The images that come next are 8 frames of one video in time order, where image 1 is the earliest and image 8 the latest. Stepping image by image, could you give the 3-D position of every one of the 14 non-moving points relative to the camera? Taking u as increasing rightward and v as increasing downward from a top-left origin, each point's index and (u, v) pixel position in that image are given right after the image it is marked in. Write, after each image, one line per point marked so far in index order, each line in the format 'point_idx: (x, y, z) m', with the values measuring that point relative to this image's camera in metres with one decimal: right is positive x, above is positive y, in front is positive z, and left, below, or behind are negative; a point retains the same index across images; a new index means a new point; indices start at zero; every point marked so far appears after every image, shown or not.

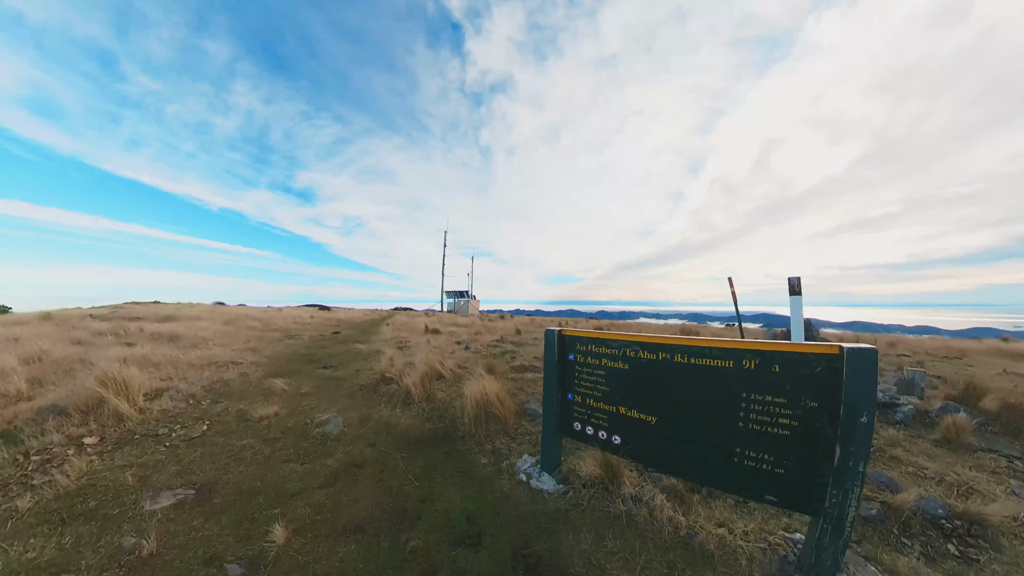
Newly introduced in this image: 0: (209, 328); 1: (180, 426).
0: (-23.1, -3.3, +17.4) m
1: (-6.9, -2.9, +4.9) m
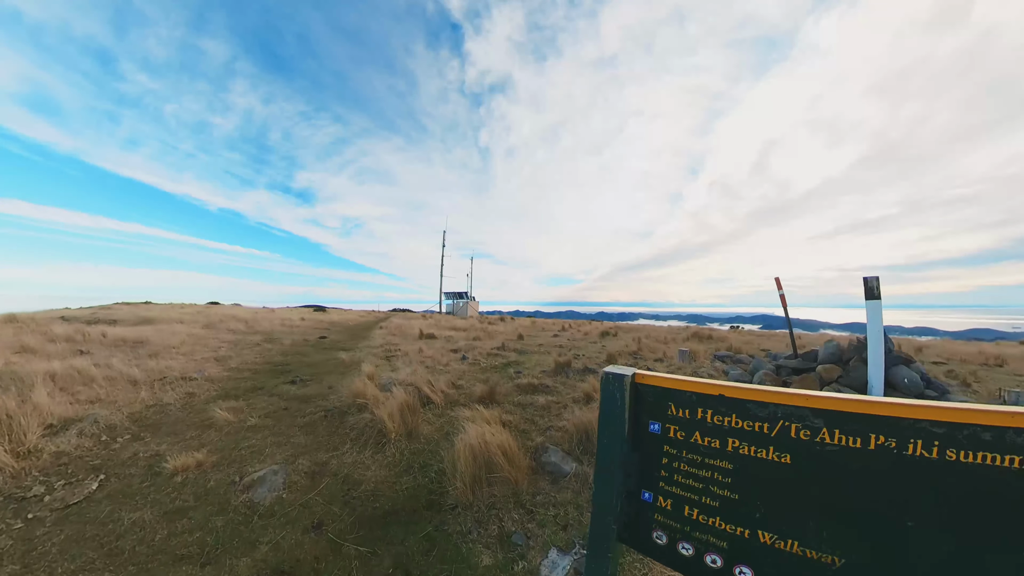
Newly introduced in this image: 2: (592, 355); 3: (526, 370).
0: (-22.9, -3.3, +16.0) m
1: (-6.7, -2.9, +3.6) m
2: (+4.0, -3.3, +11.5) m
3: (+0.6, -3.1, +8.9) m
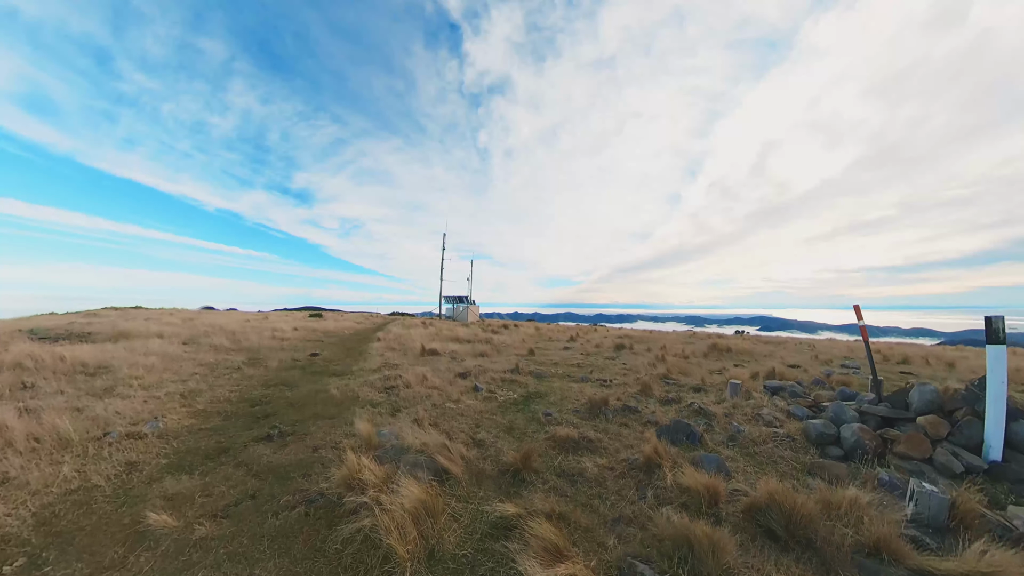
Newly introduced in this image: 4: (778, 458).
0: (-22.3, -4.1, +14.6) m
1: (-6.0, -3.7, +2.2) m
2: (+4.7, -4.1, +10.3) m
3: (+1.3, -3.9, +7.7) m
4: (+6.1, -4.0, +5.4) m
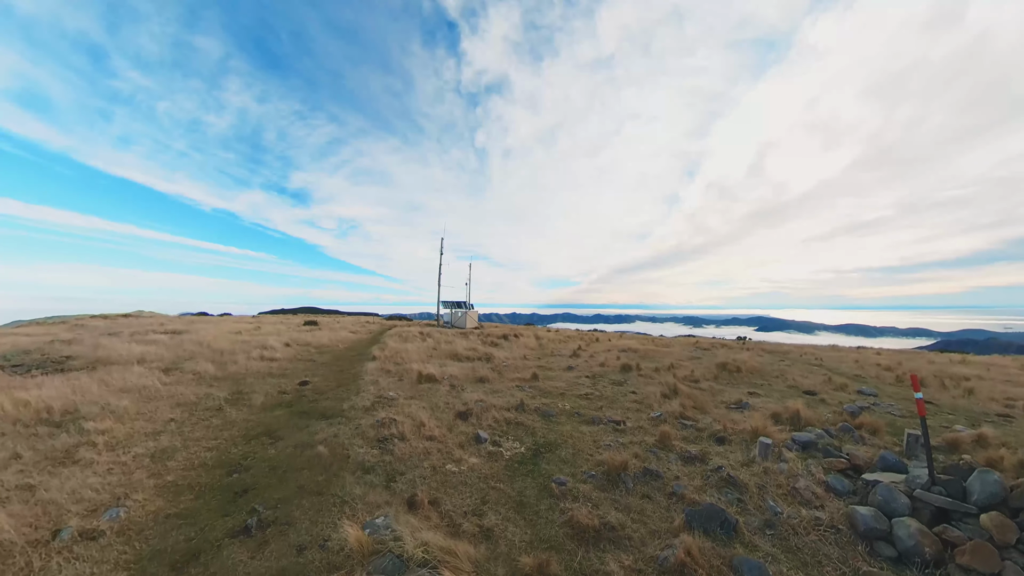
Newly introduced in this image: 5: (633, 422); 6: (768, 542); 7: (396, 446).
0: (-22.1, -5.6, +13.7) m
1: (-5.8, -5.1, +1.5) m
2: (+4.9, -5.5, +9.6) m
3: (+1.5, -5.3, +6.9) m
4: (+6.3, -5.4, +4.8) m
5: (+5.0, -5.5, +9.7) m
6: (+5.5, -5.4, +5.0) m
7: (-3.8, -5.2, +7.8) m
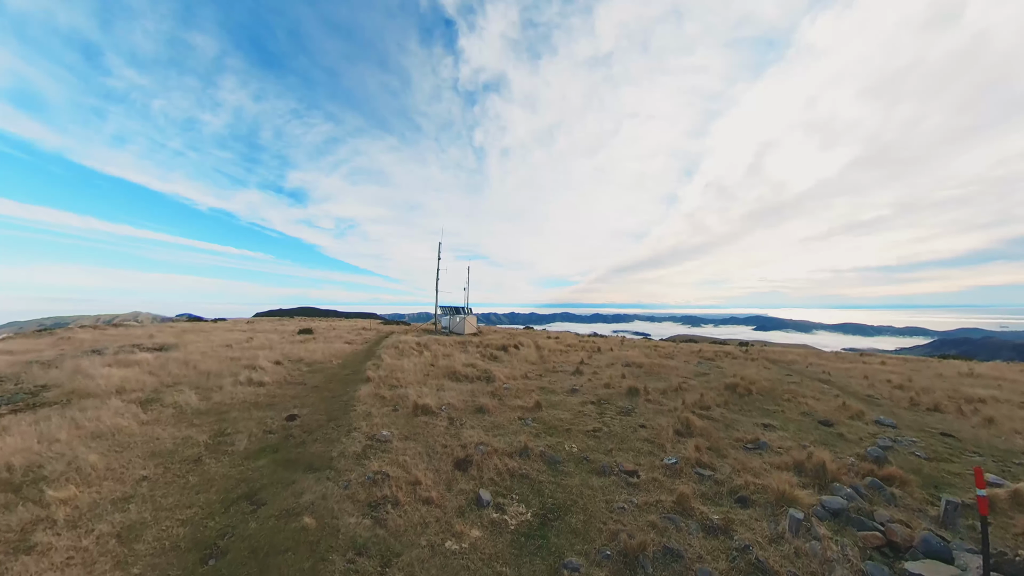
0: (-22.0, -7.2, +13.0) m
1: (-5.6, -6.8, +0.8) m
2: (+5.1, -7.1, +8.9) m
3: (+1.7, -6.9, +6.3) m
4: (+6.5, -7.0, +4.1) m
5: (+5.1, -7.1, +9.1) m
6: (+5.7, -7.0, +4.4) m
7: (-3.7, -6.8, +7.1) m
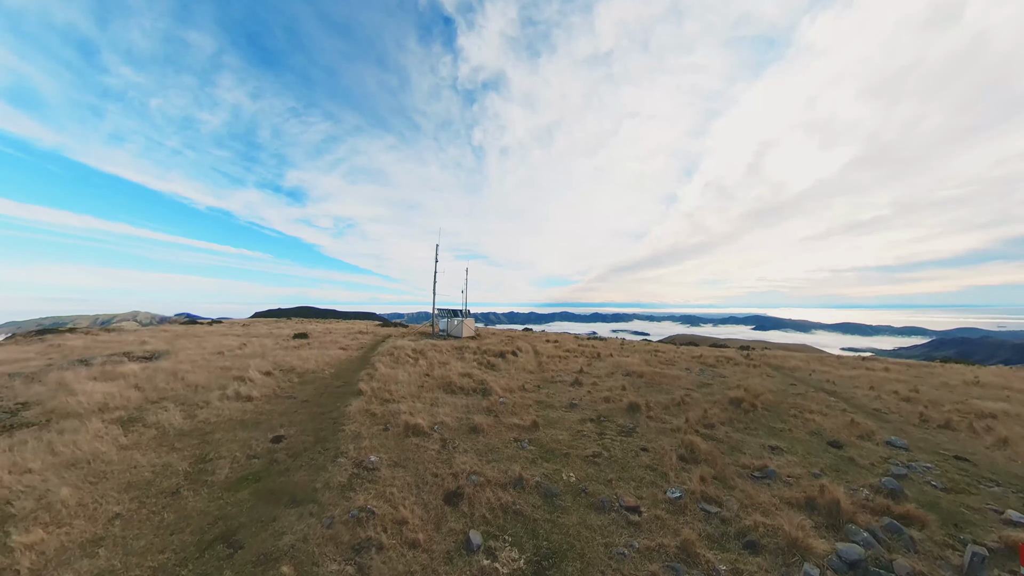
0: (-22.2, -8.1, +12.4) m
1: (-5.8, -7.7, +0.2) m
2: (+4.8, -7.9, +8.4) m
3: (+1.5, -7.8, +5.8) m
4: (+6.3, -7.9, +3.6) m
5: (+4.9, -7.9, +8.6) m
6: (+5.4, -7.9, +3.9) m
7: (-3.9, -7.7, +6.6) m
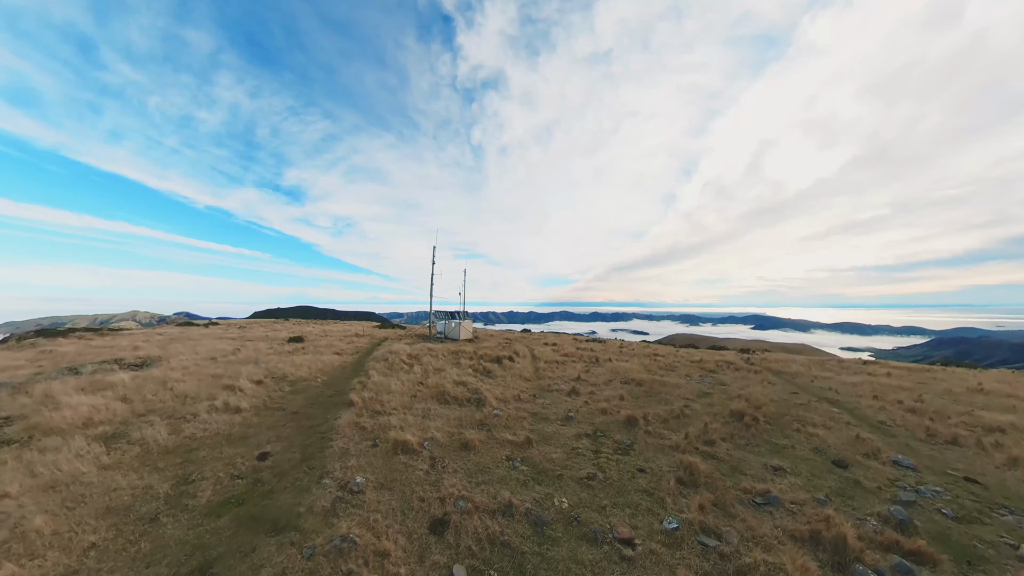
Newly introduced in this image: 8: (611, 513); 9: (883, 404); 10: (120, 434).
0: (-22.6, -8.8, +11.9) m
1: (-6.2, -8.4, -0.2) m
2: (+4.4, -8.7, +7.9) m
3: (+1.1, -8.5, +5.3) m
4: (+5.8, -8.6, +3.1) m
5: (+4.5, -8.6, +8.1) m
6: (+5.0, -8.6, +3.4) m
7: (-4.3, -8.4, +6.1) m
8: (+3.8, -8.9, +9.4) m
9: (+30.8, -9.7, +19.8) m
10: (-24.9, -8.9, +15.2) m
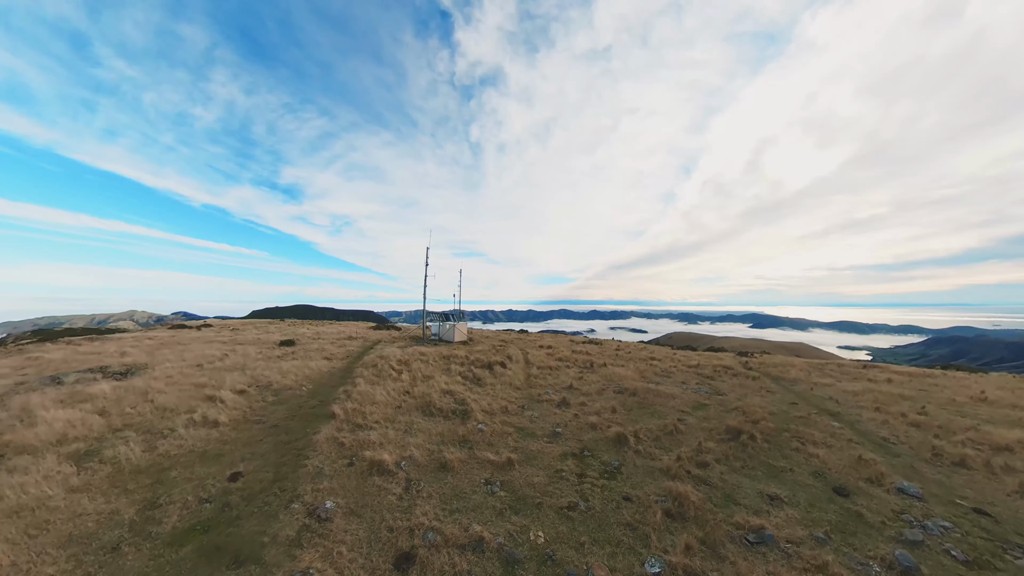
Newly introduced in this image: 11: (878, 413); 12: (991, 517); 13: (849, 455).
0: (-23.6, -9.7, +11.0) m
1: (-7.1, -9.4, -1.0) m
2: (+3.5, -9.5, +7.2) m
3: (+0.2, -9.4, +4.5) m
4: (+4.9, -9.5, +2.4) m
5: (+3.5, -9.5, +7.4) m
6: (+4.1, -9.5, +2.7) m
7: (-5.2, -9.3, +5.3) m
8: (+2.9, -9.7, +8.7) m
9: (+29.8, -10.4, +19.2) m
10: (-25.9, -9.7, +14.3) m
11: (+30.5, -10.4, +19.9) m
12: (+20.3, -9.7, +10.1) m
13: (+19.7, -9.8, +14.0) m
